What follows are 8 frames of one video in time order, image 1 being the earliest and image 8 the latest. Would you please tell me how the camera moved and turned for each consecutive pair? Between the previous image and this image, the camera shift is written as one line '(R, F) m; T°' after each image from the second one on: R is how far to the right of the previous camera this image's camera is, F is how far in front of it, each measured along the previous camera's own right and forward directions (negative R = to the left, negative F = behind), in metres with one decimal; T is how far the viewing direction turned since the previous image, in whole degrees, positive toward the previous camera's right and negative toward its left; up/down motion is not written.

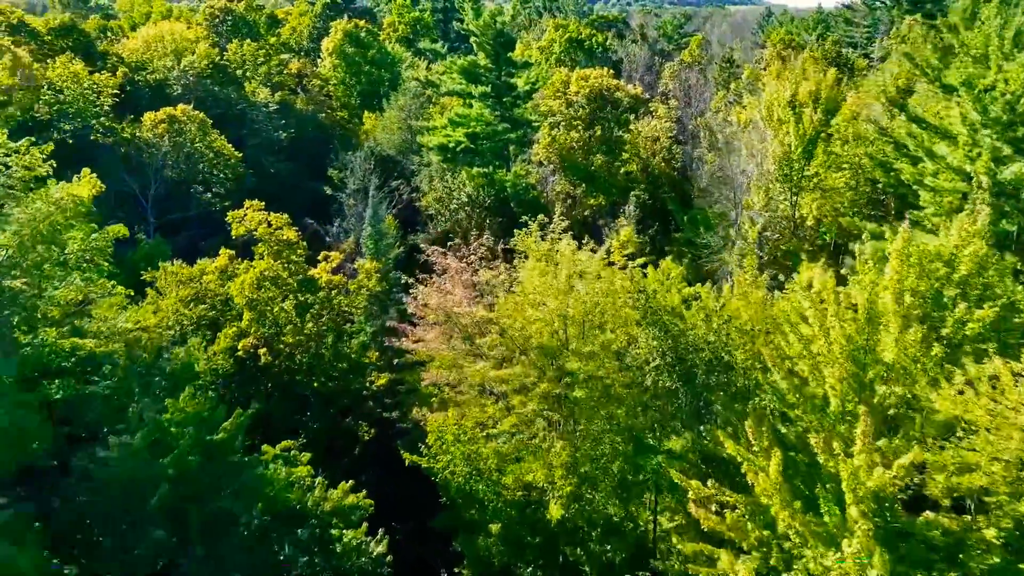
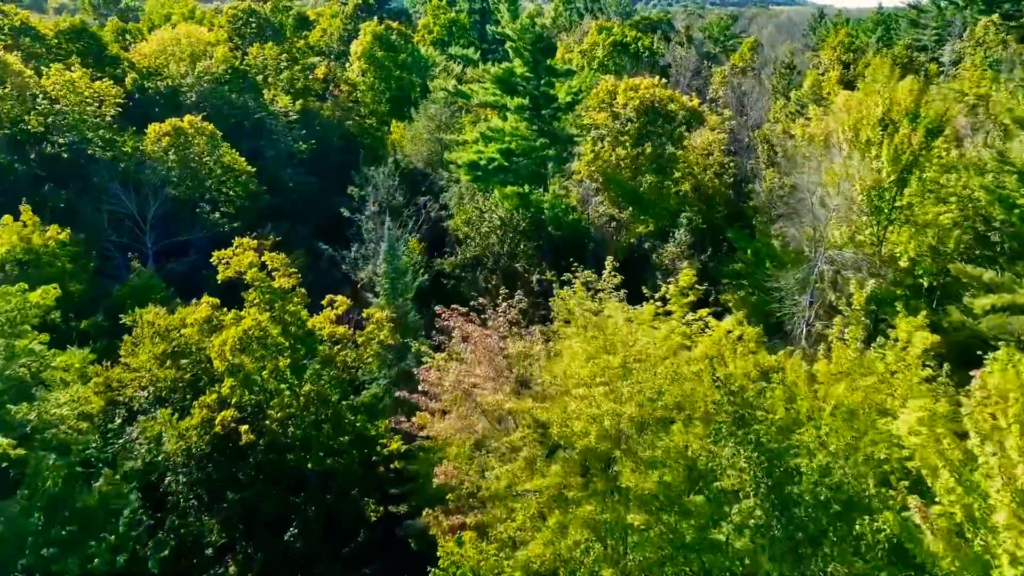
(-0.1, +3.6) m; -3°
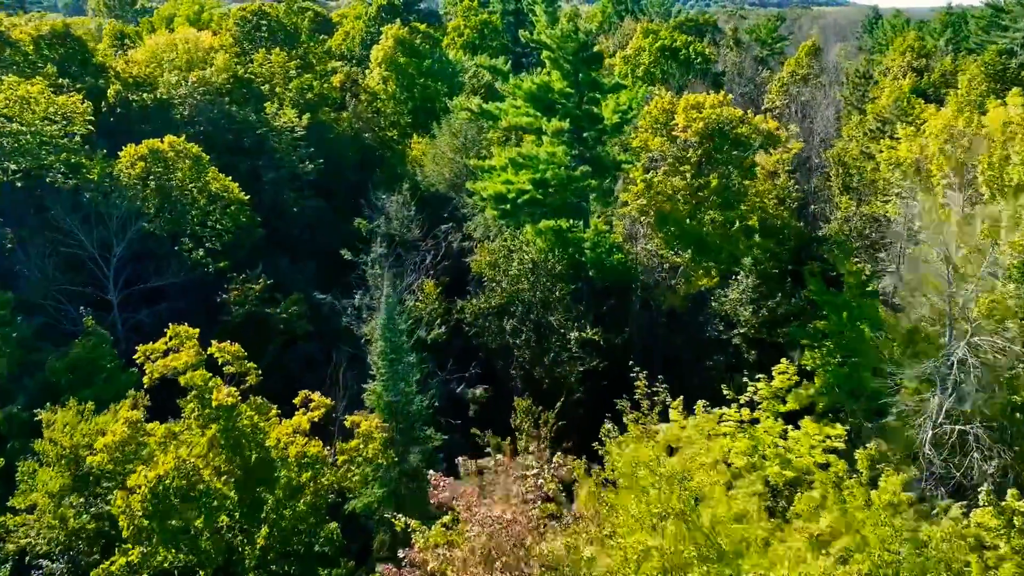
(-0.1, +5.1) m; -2°
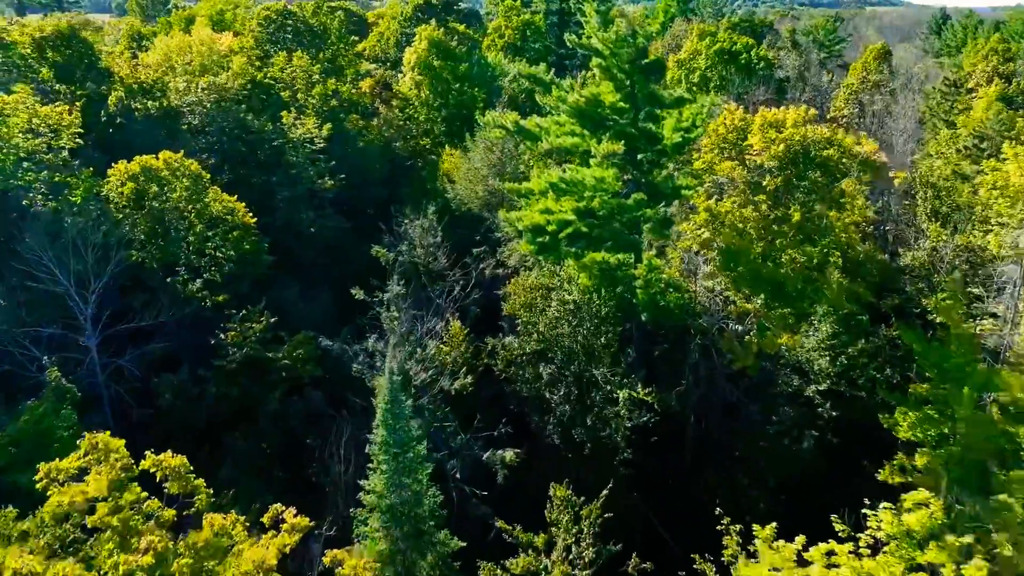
(0.0, +3.7) m; -3°
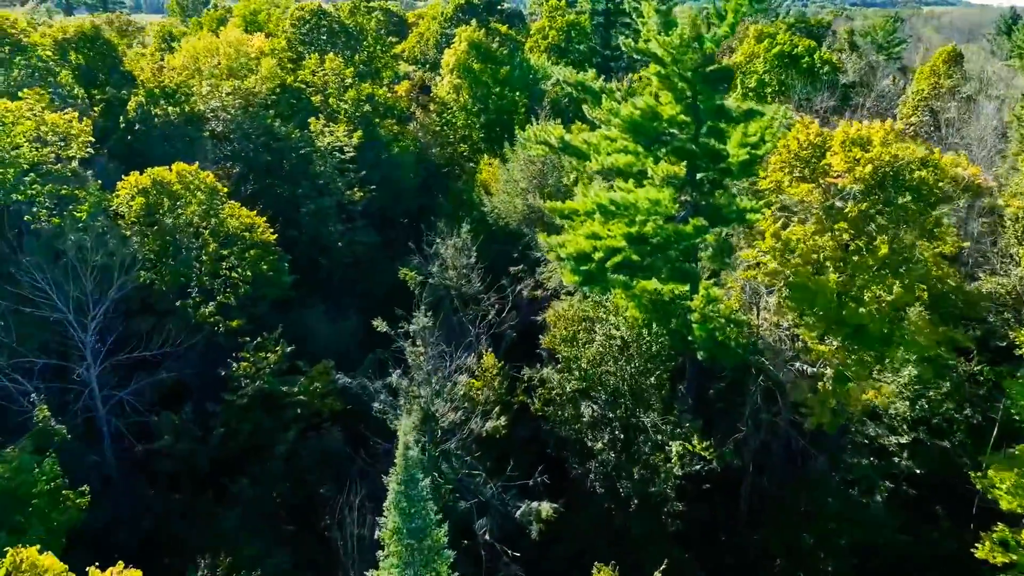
(-0.1, +2.4) m; -3°
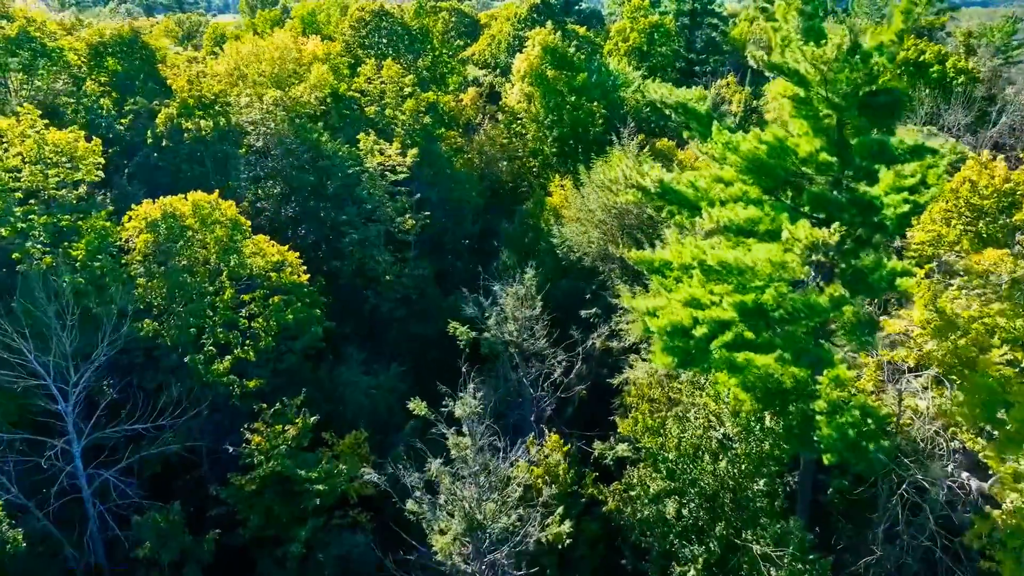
(-0.2, +4.1) m; -5°
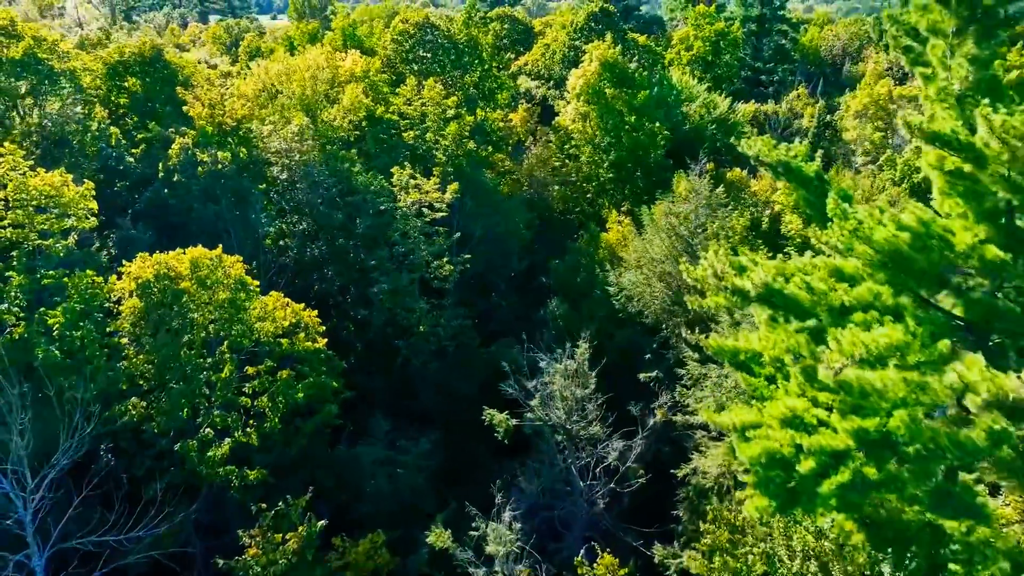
(-0.1, +3.1) m; -4°
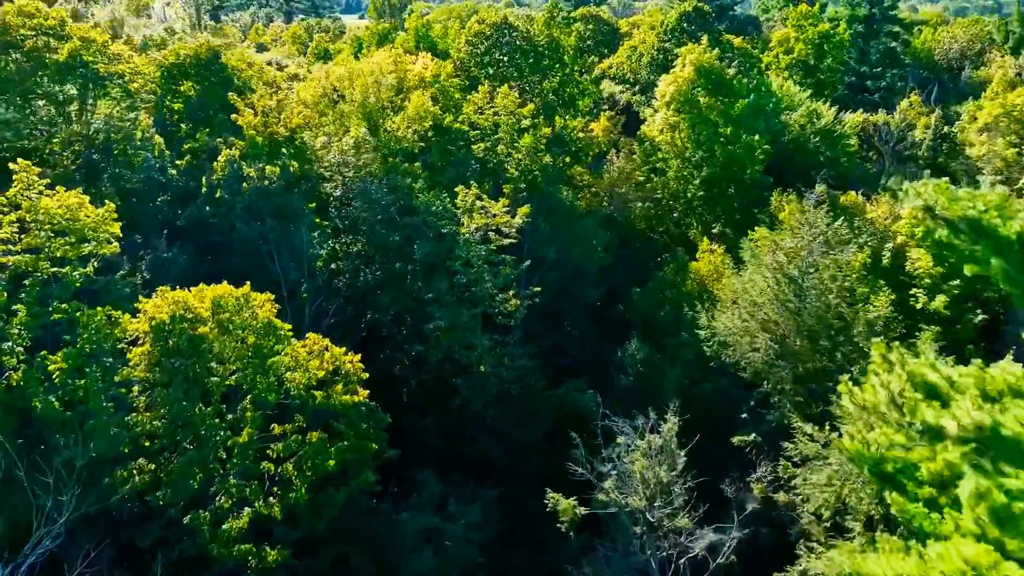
(-0.1, +2.9) m; -6°
